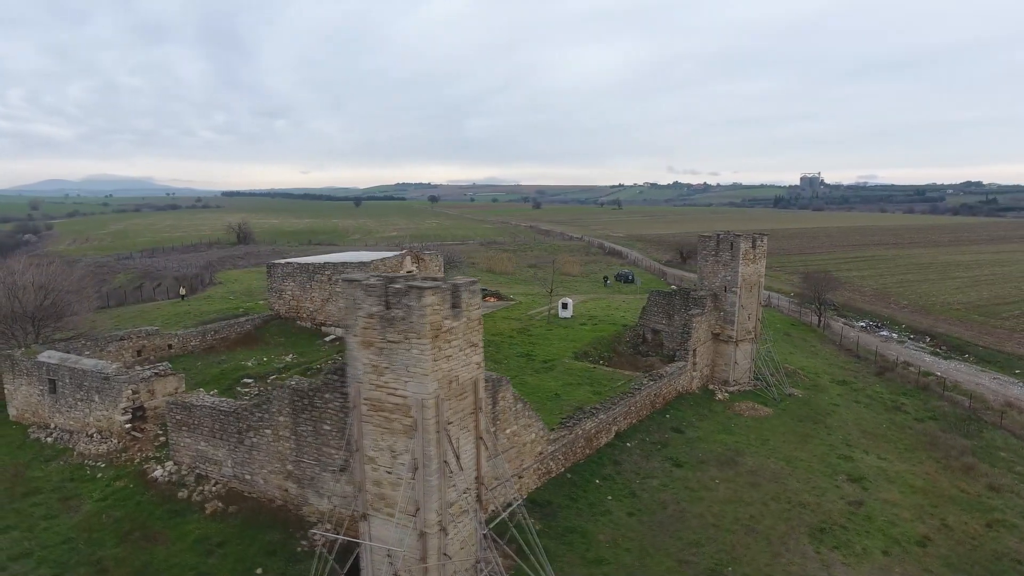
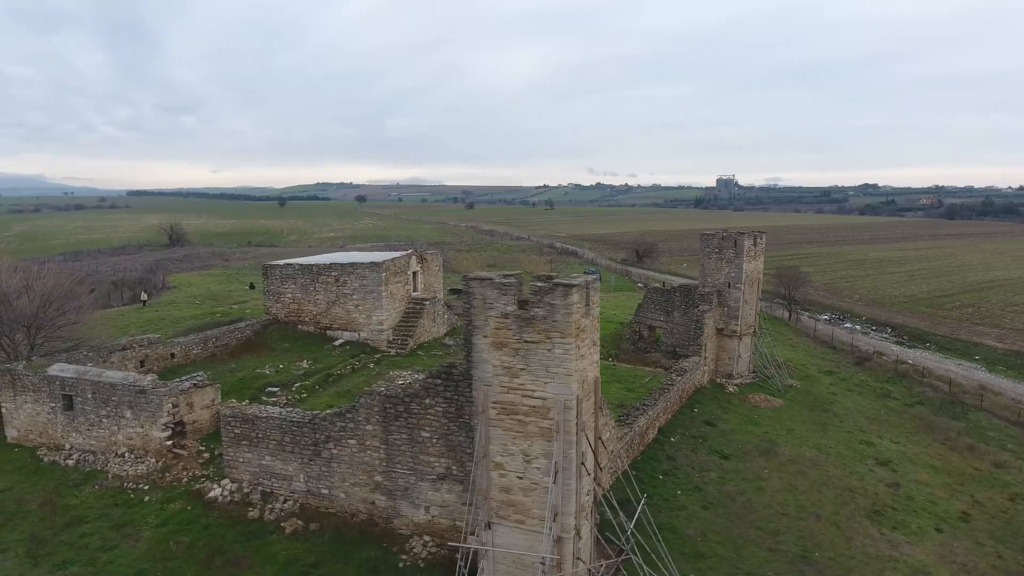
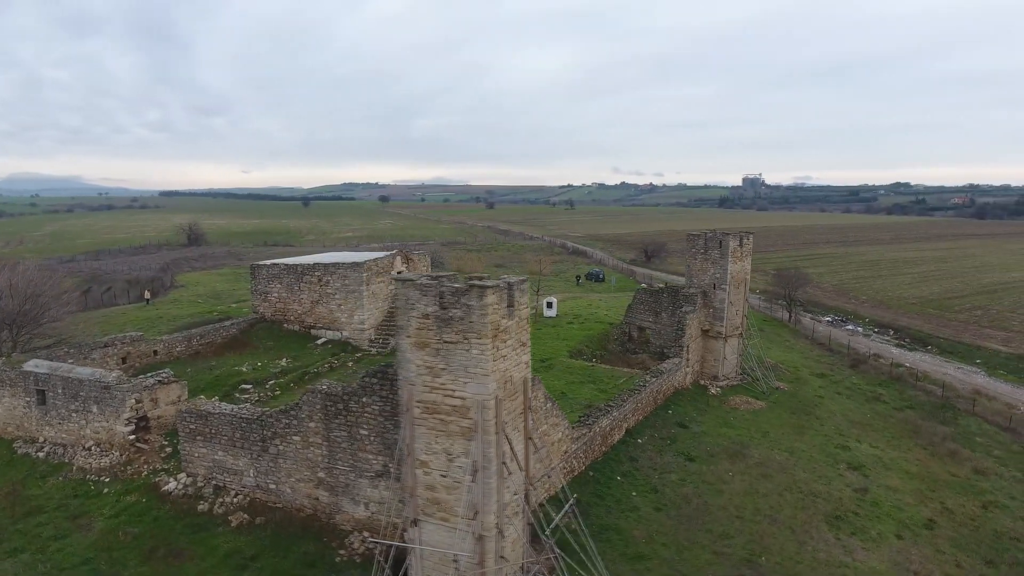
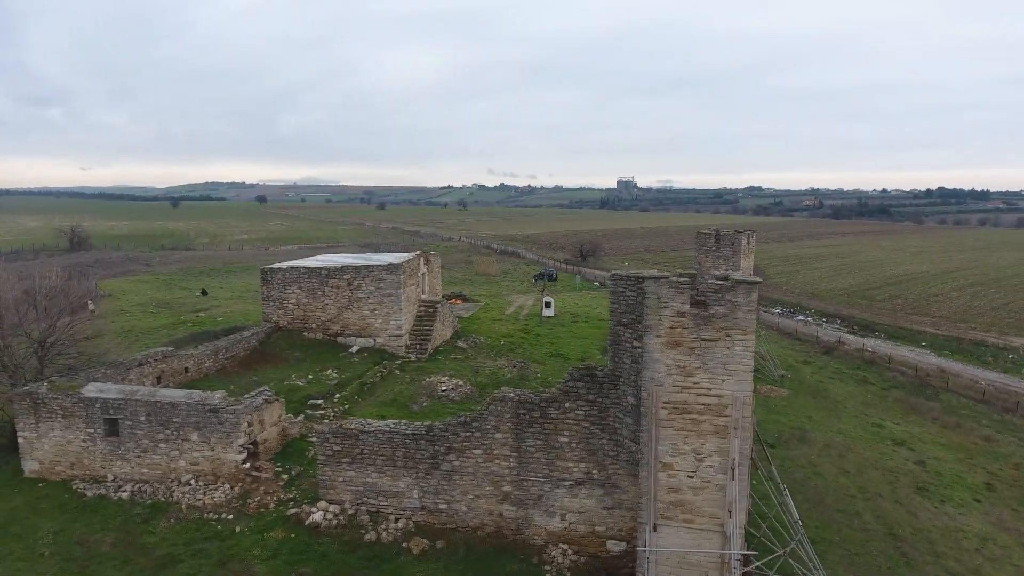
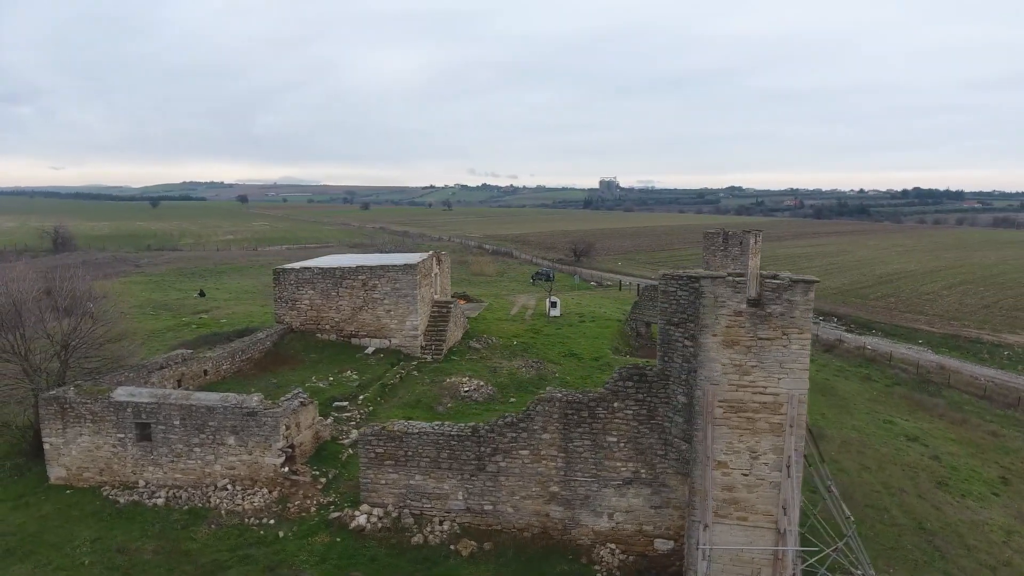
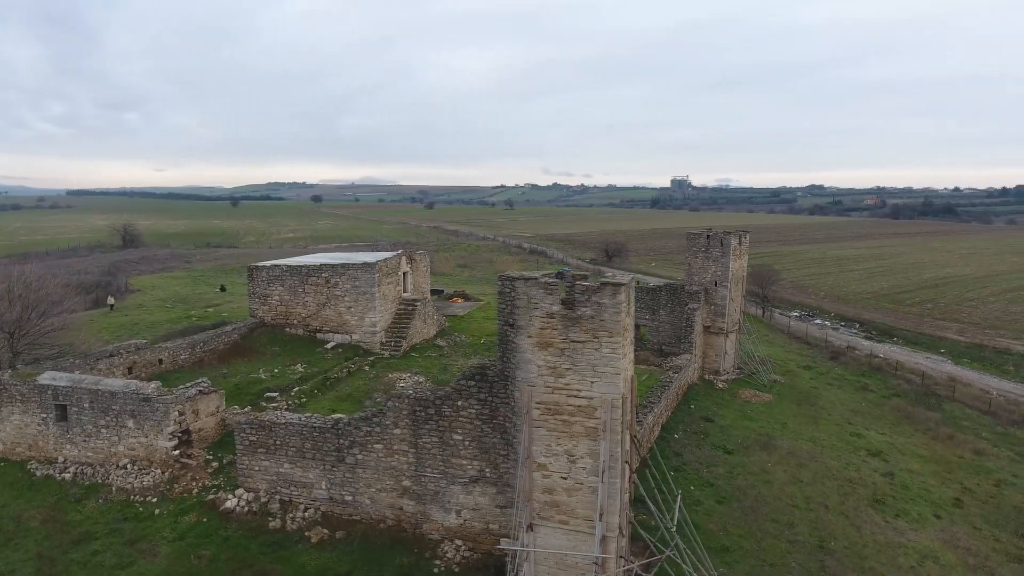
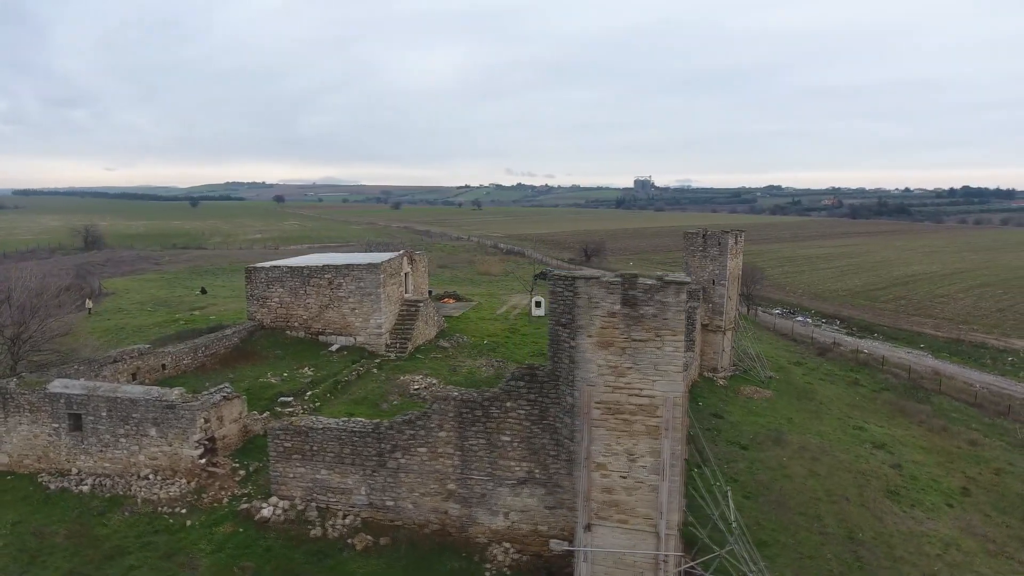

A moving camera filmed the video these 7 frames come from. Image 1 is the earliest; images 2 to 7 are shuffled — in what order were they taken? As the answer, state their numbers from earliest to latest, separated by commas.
3, 2, 6, 7, 4, 5
